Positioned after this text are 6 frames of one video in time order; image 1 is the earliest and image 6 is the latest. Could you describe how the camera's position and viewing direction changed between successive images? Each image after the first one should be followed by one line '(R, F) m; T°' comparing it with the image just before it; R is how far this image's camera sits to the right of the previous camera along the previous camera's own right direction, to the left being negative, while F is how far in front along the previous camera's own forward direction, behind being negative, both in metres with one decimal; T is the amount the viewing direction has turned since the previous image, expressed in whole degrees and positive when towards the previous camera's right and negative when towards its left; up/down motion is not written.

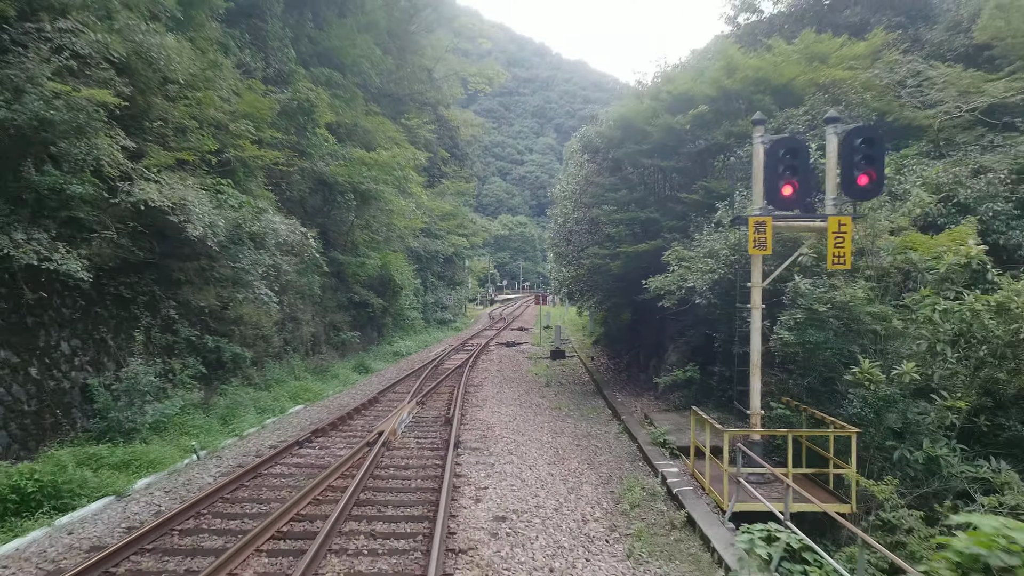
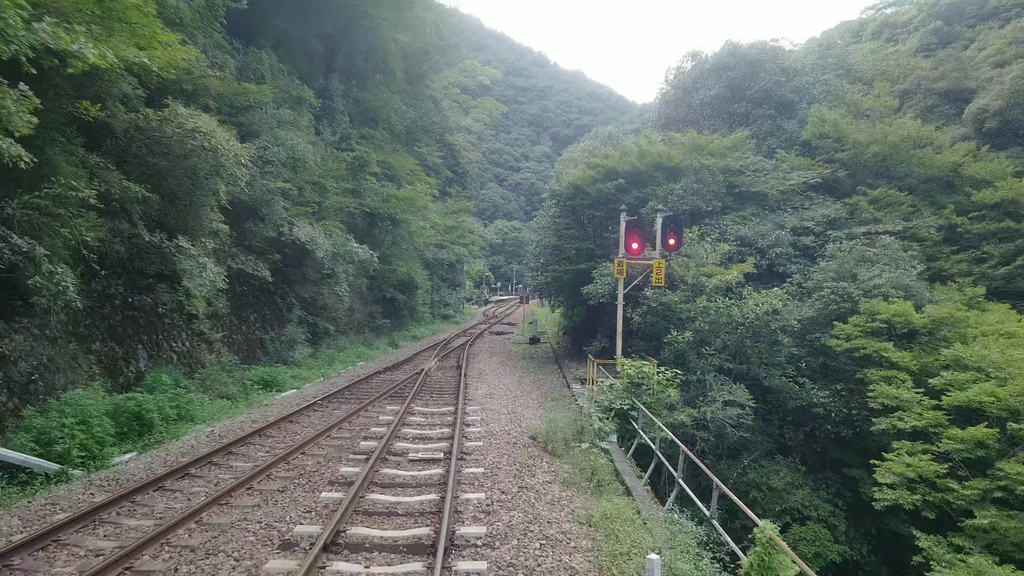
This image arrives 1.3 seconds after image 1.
(+0.1, -5.5) m; 0°
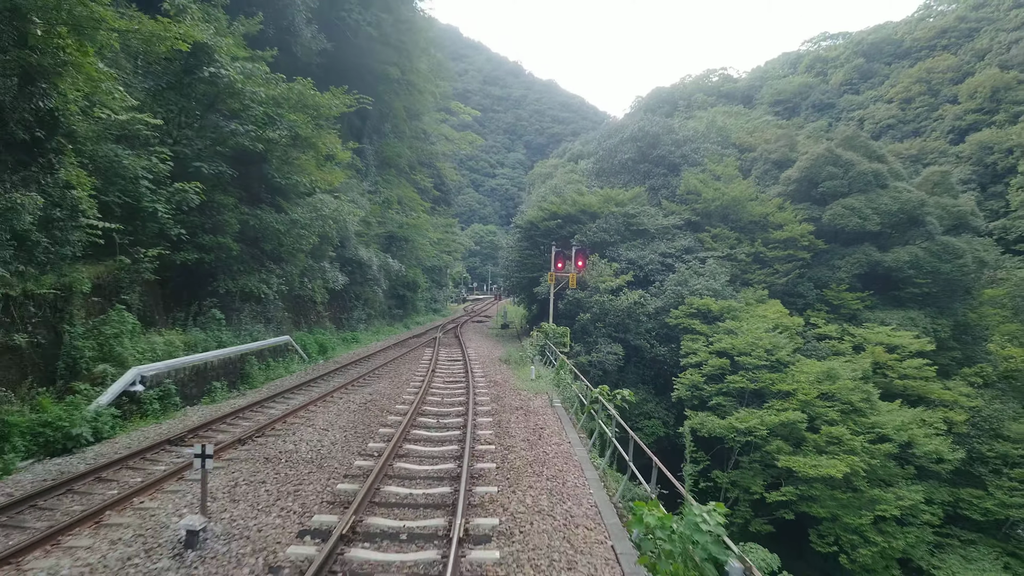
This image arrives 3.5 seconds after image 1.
(-0.1, -8.7) m; +2°
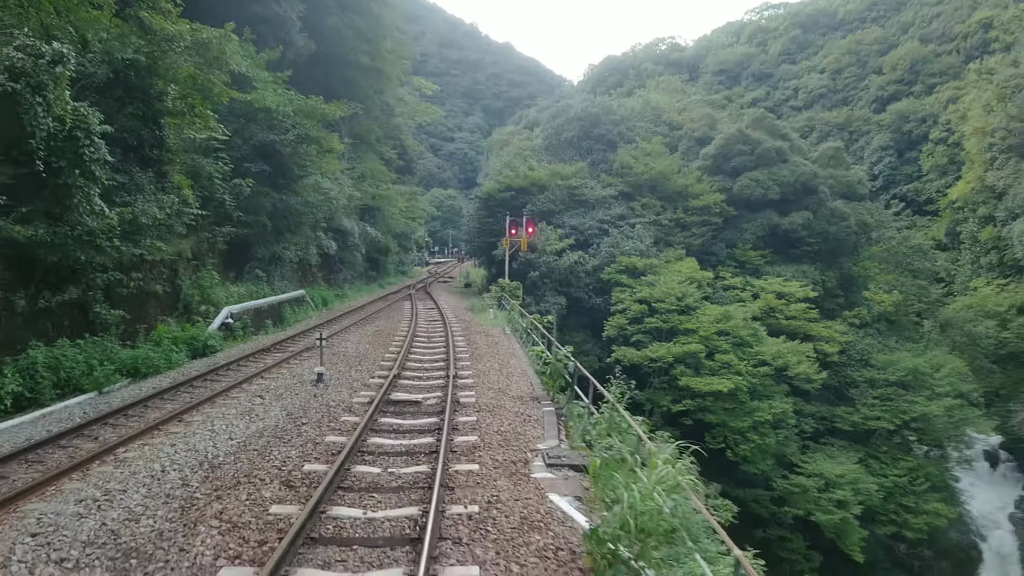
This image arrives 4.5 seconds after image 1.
(-0.1, -4.2) m; +3°
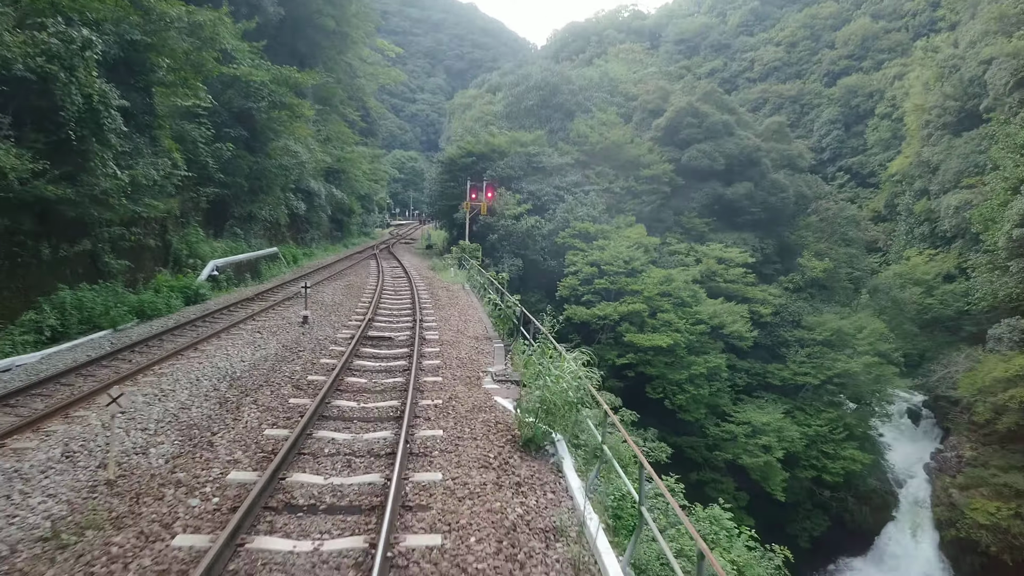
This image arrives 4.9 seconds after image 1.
(0.0, -1.5) m; +3°
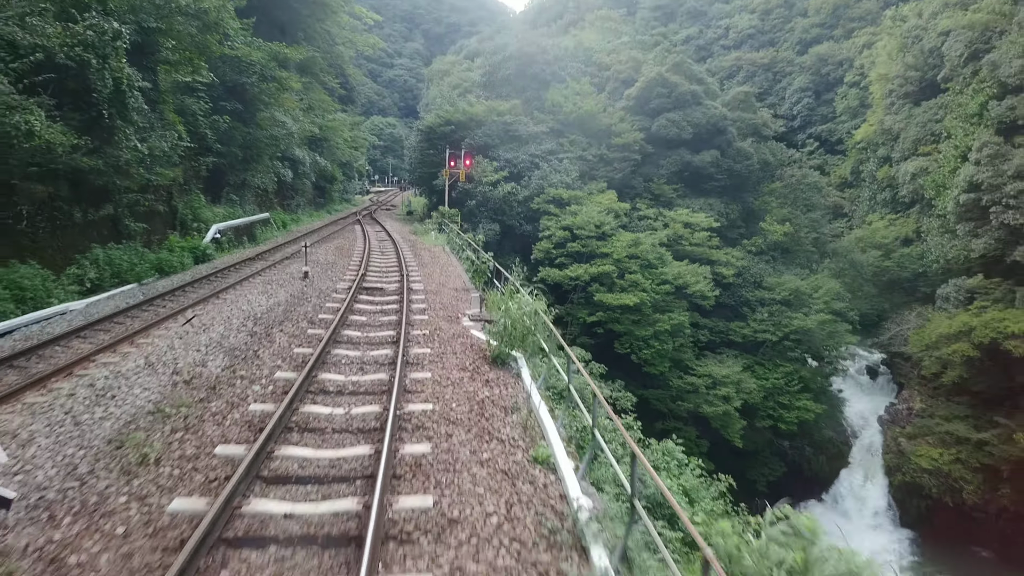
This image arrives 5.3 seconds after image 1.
(+0.1, -1.5) m; +2°
